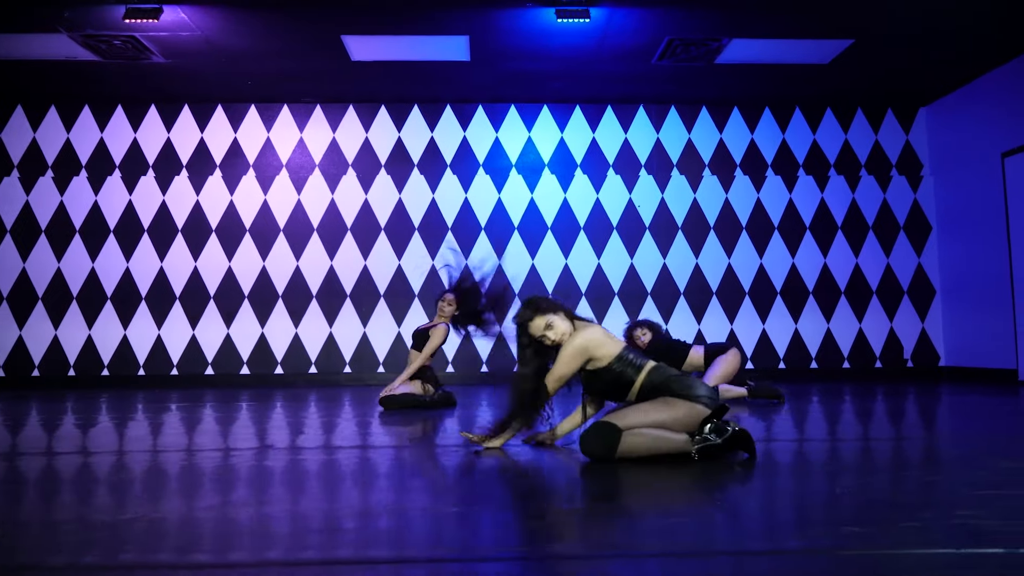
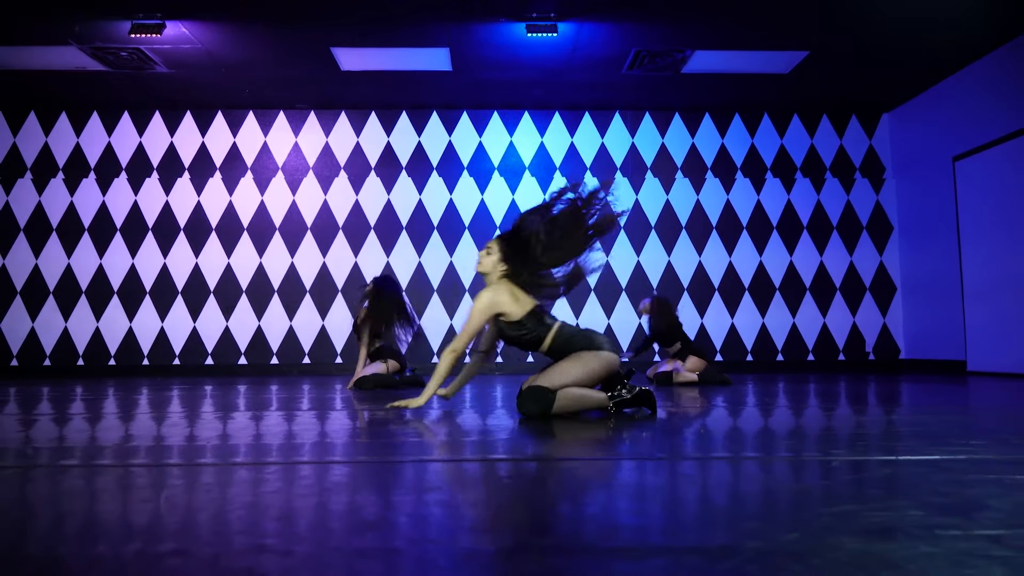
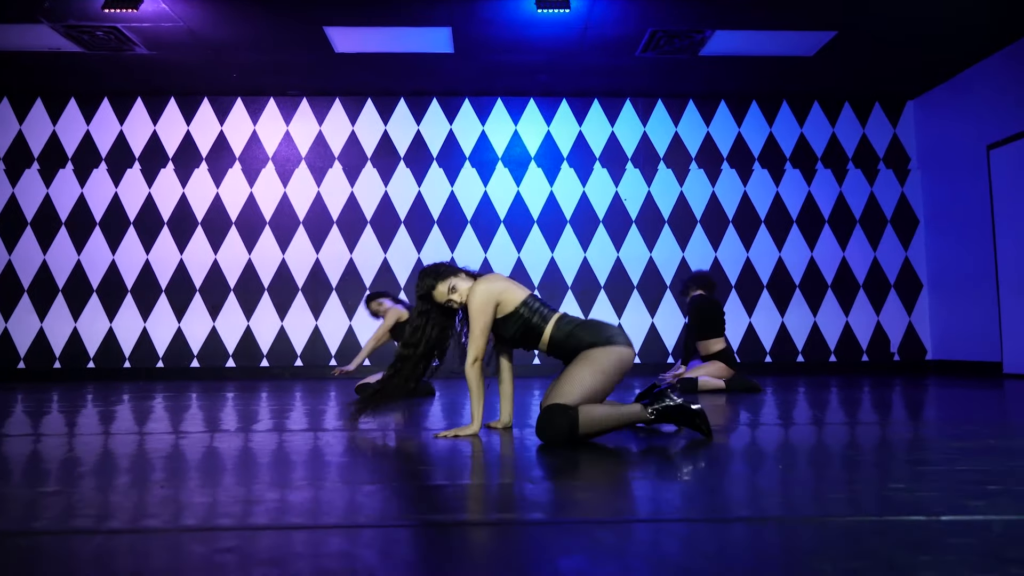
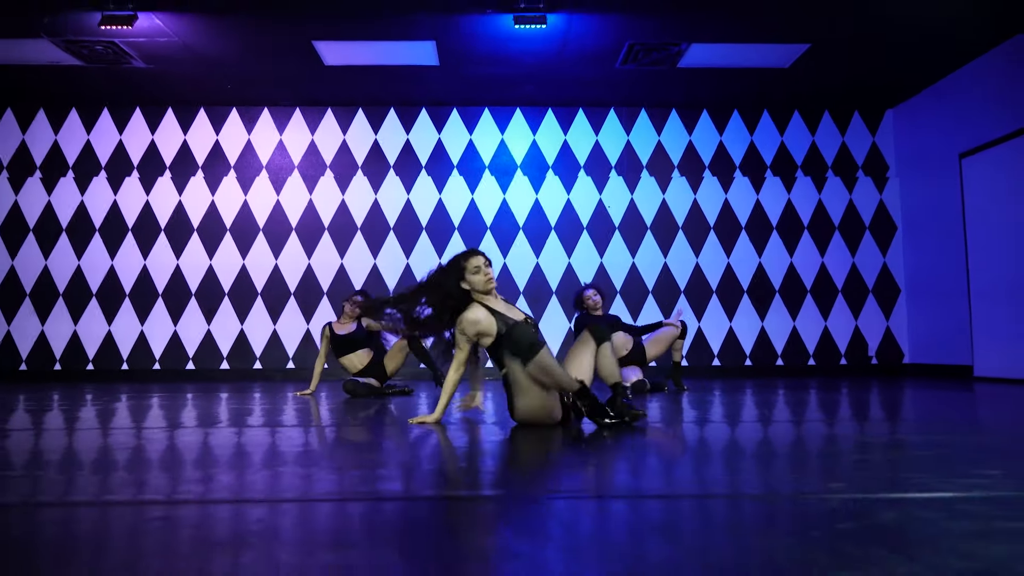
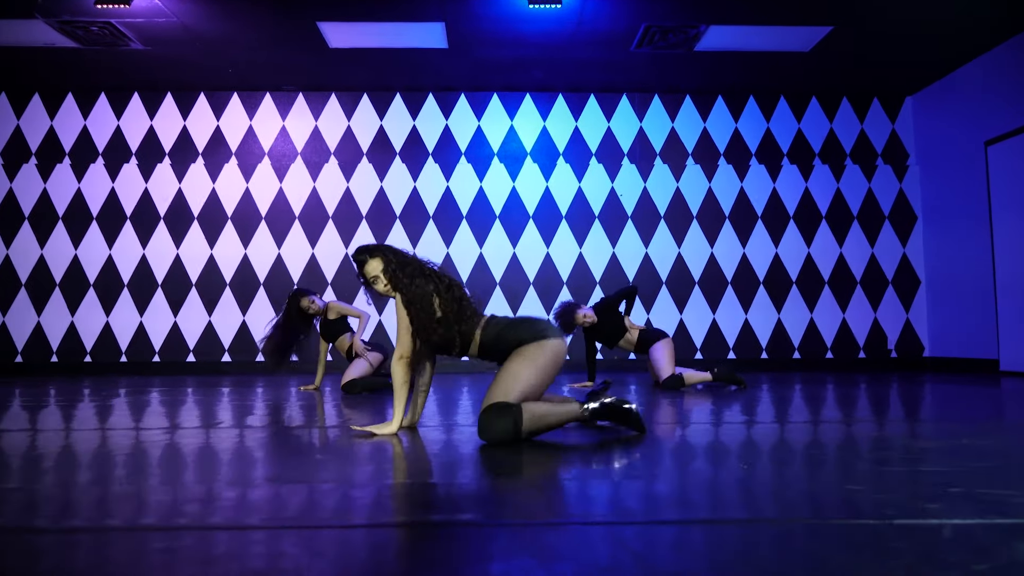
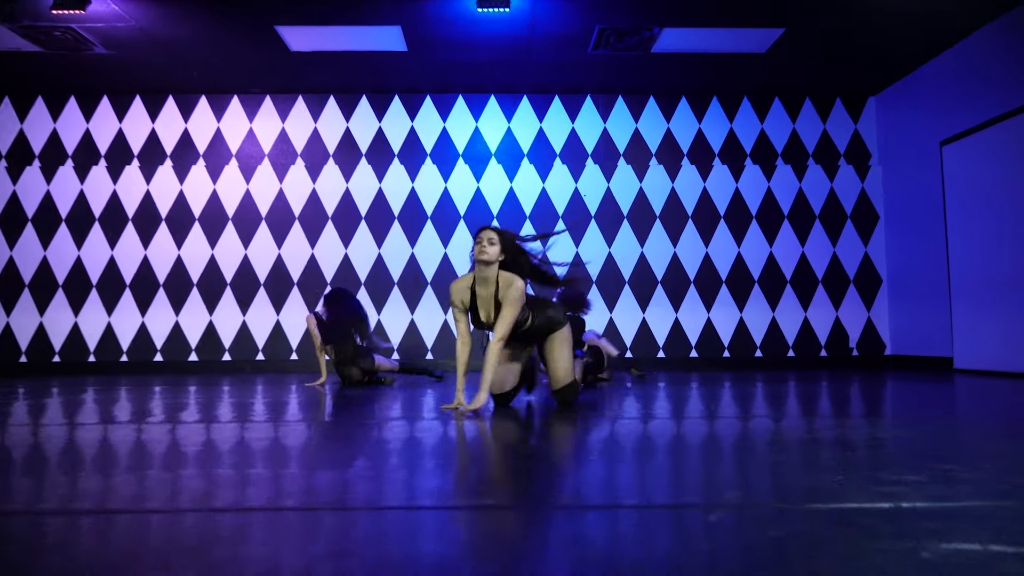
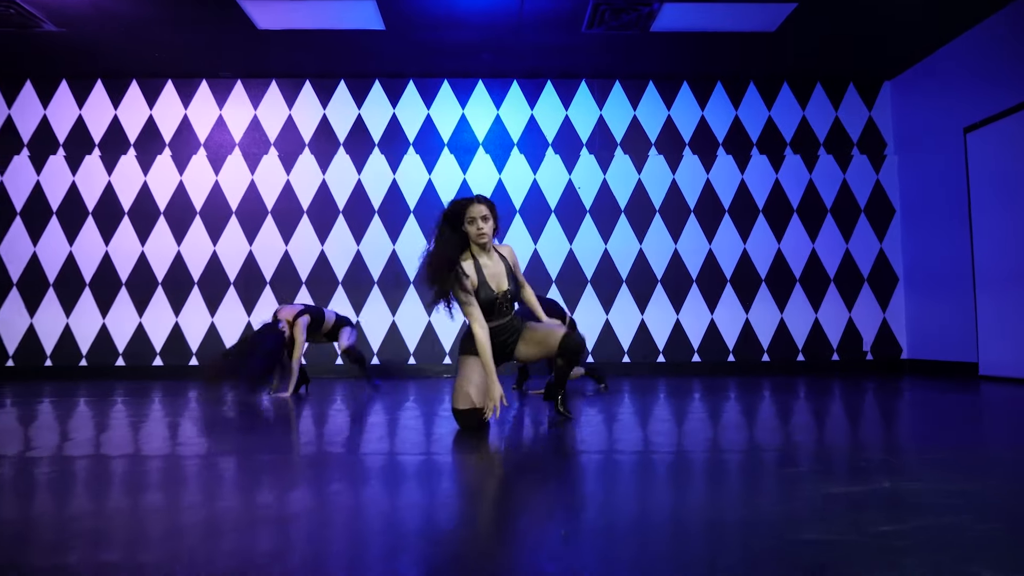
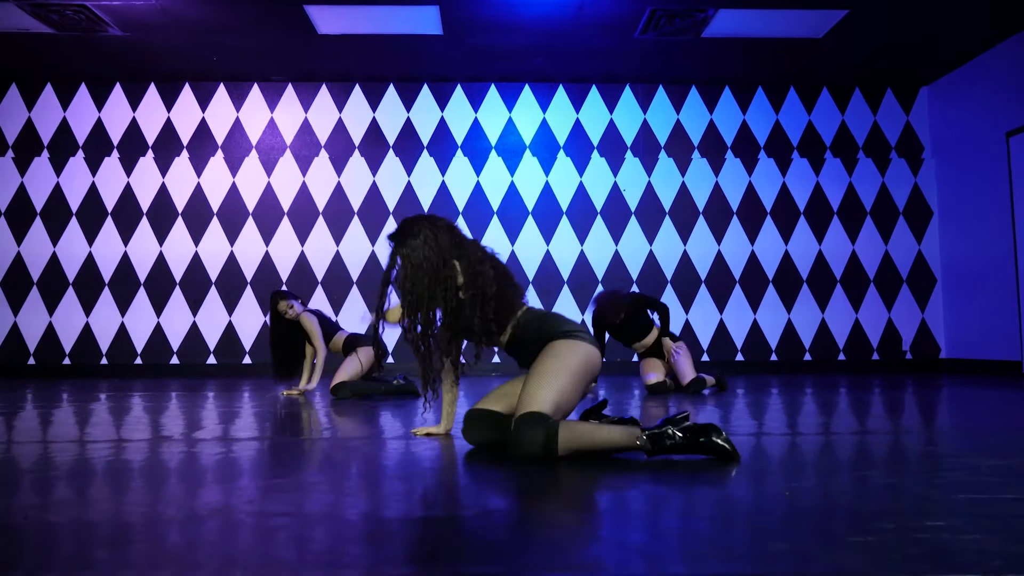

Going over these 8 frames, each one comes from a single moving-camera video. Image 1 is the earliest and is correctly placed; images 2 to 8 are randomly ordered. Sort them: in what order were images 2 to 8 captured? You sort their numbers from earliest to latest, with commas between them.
3, 2, 5, 8, 4, 6, 7
